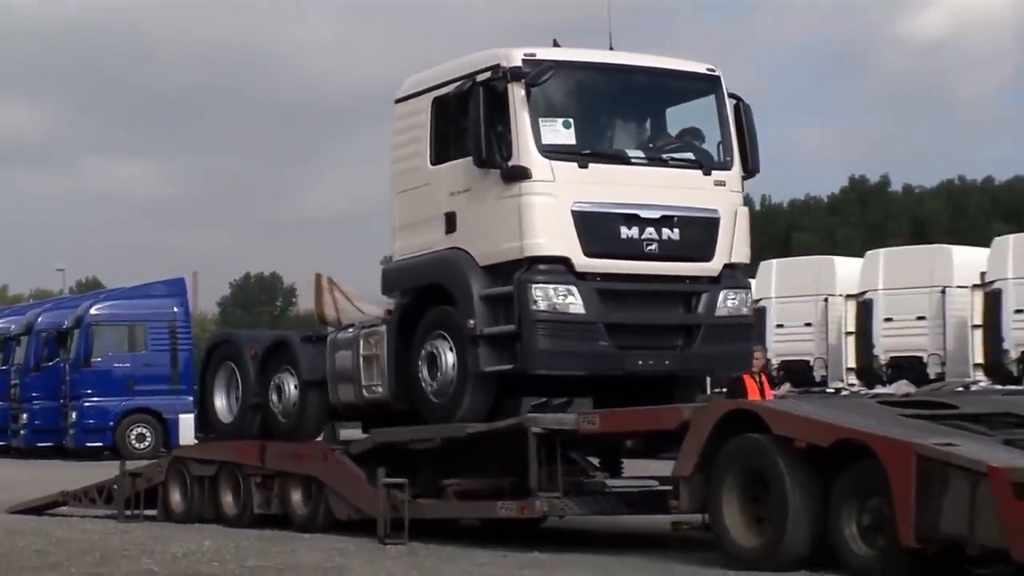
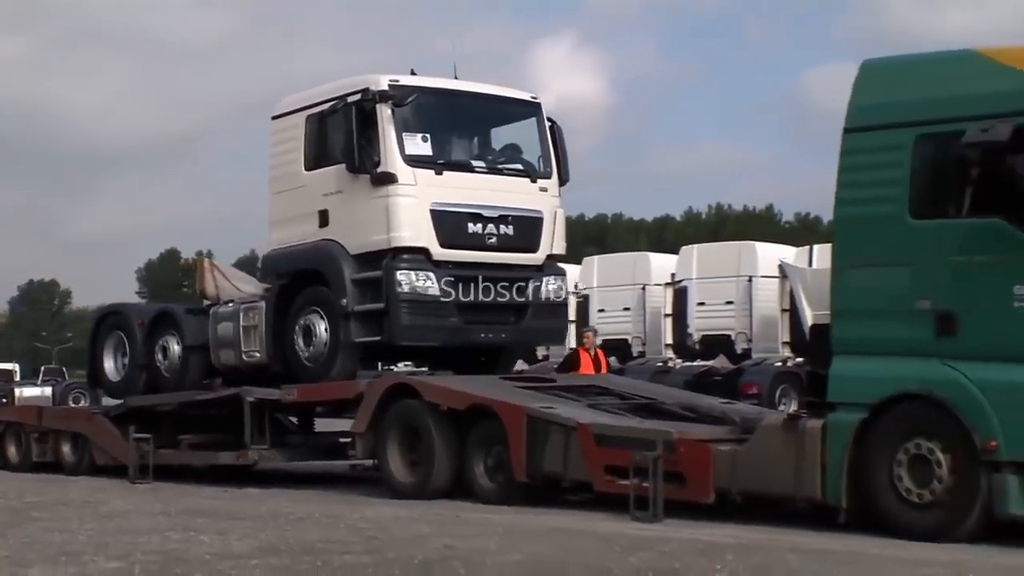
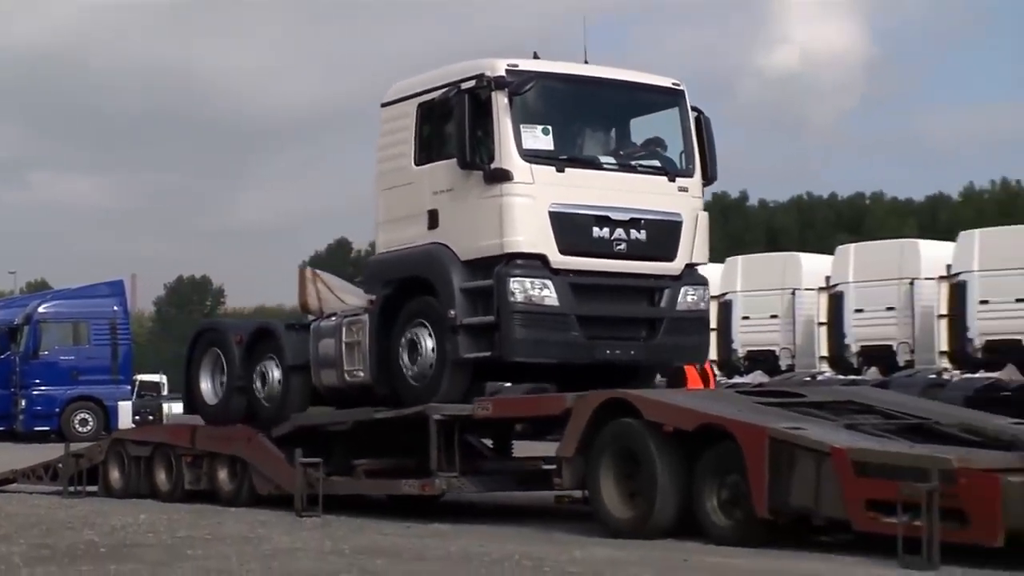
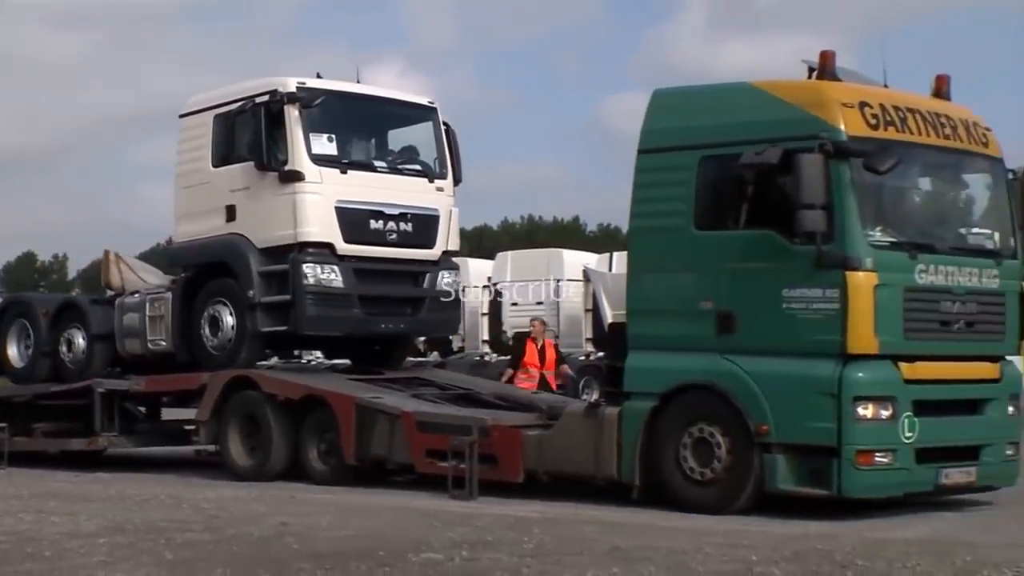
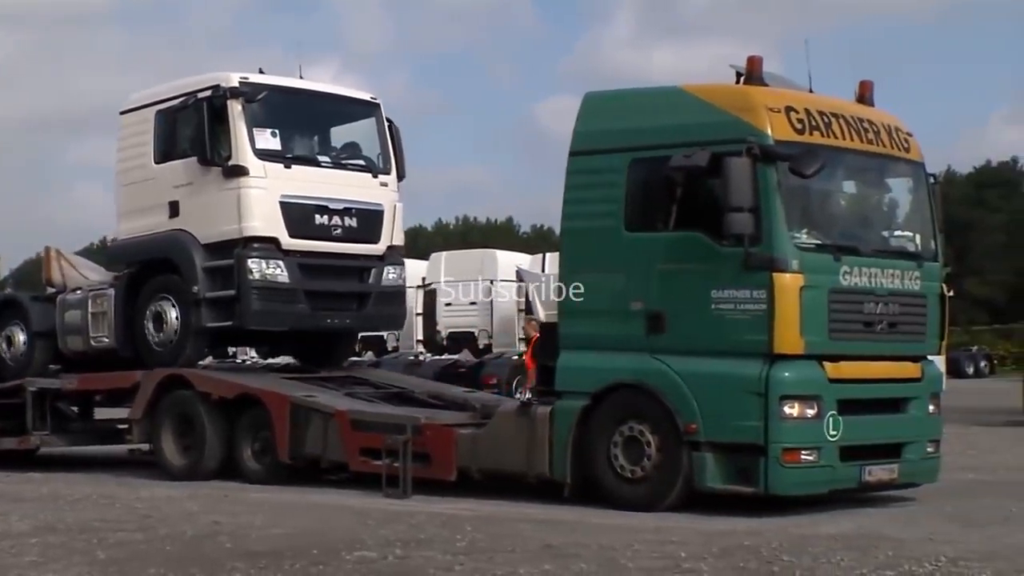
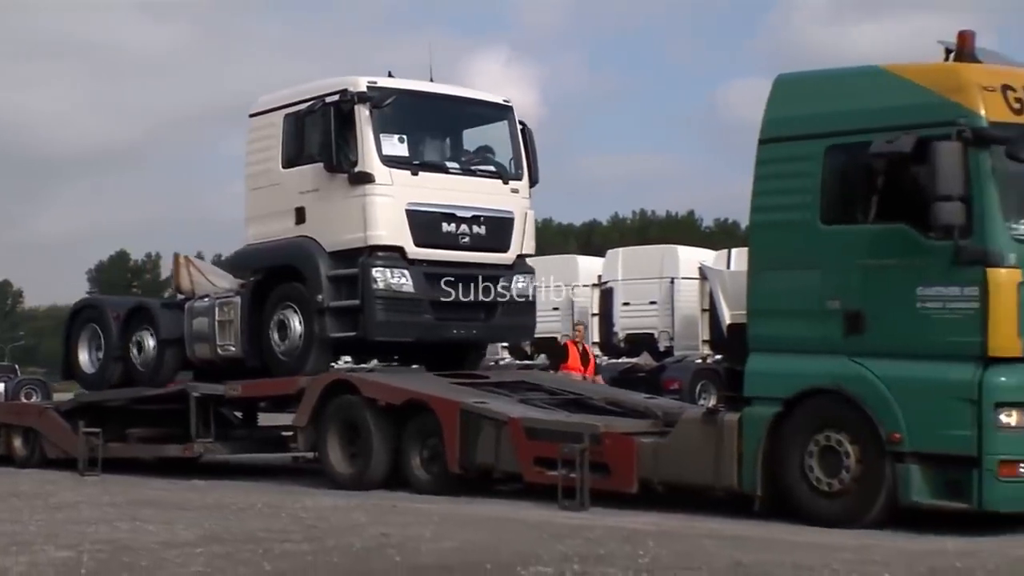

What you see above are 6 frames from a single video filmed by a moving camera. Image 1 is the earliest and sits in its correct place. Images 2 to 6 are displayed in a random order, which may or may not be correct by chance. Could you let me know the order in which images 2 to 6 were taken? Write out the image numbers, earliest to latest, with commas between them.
3, 2, 6, 4, 5
